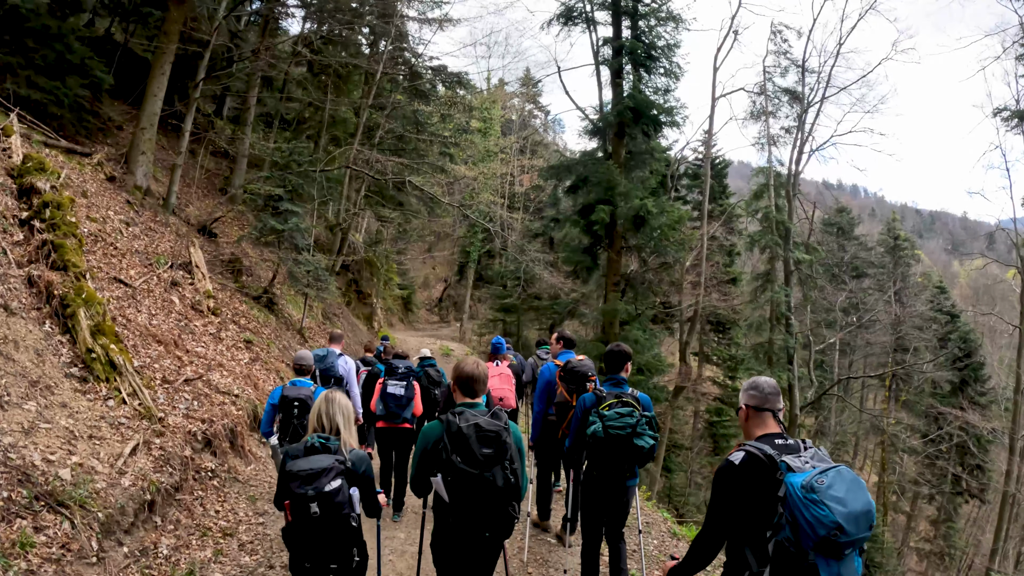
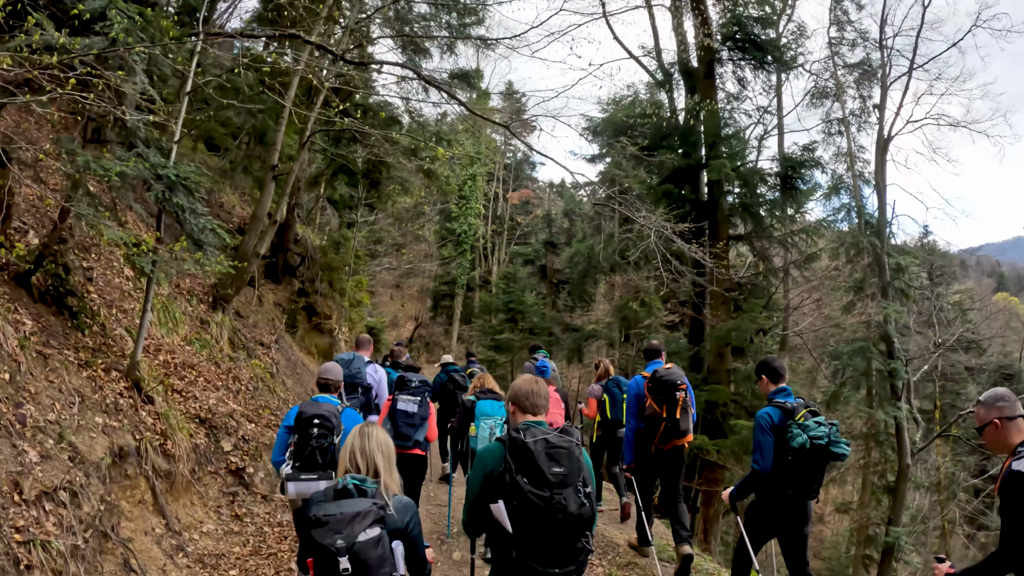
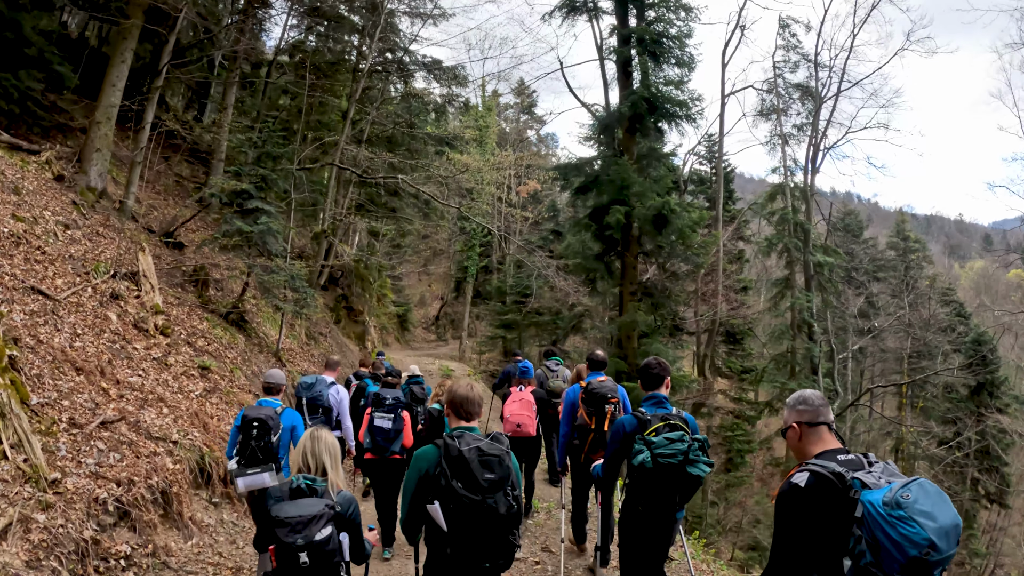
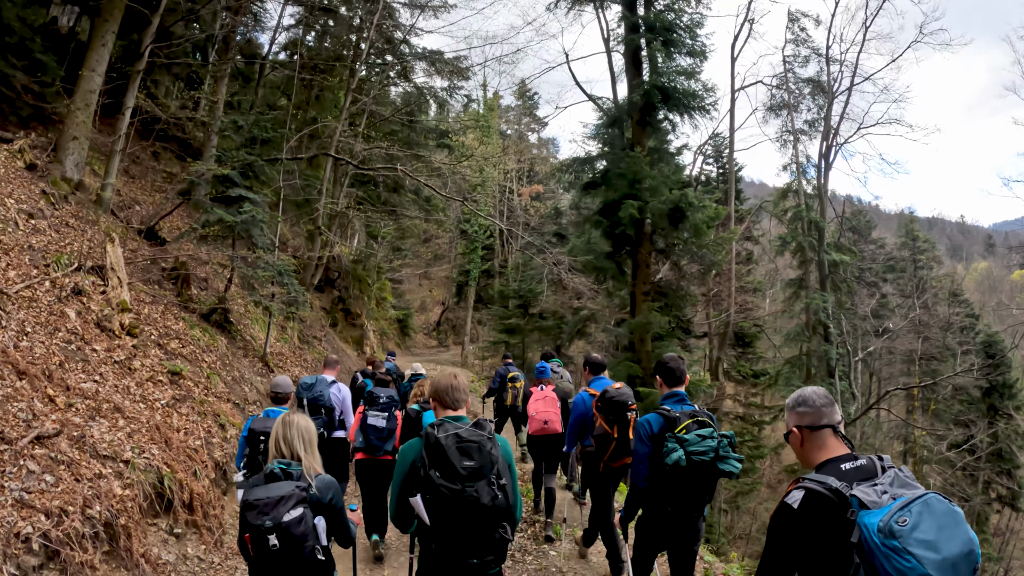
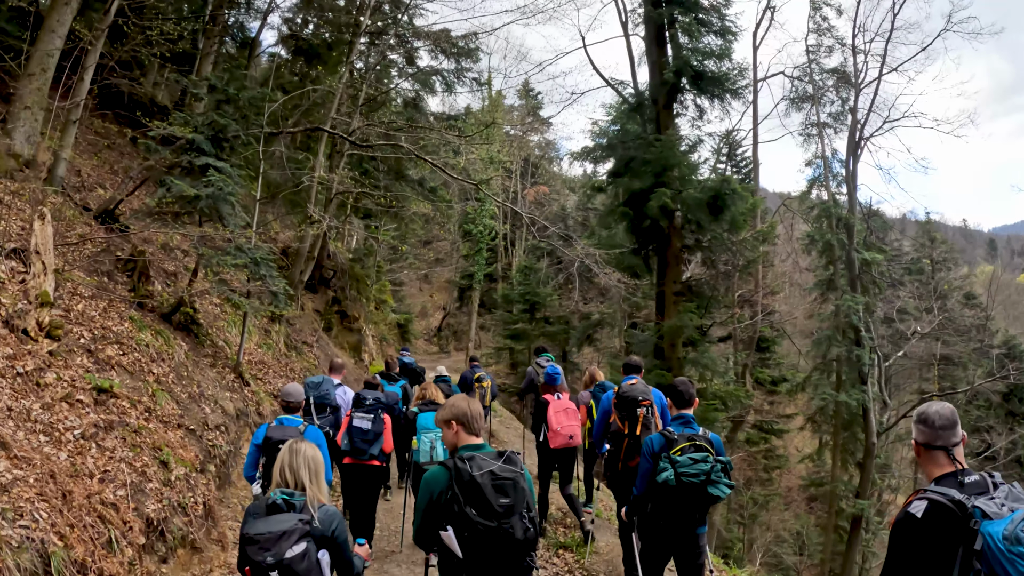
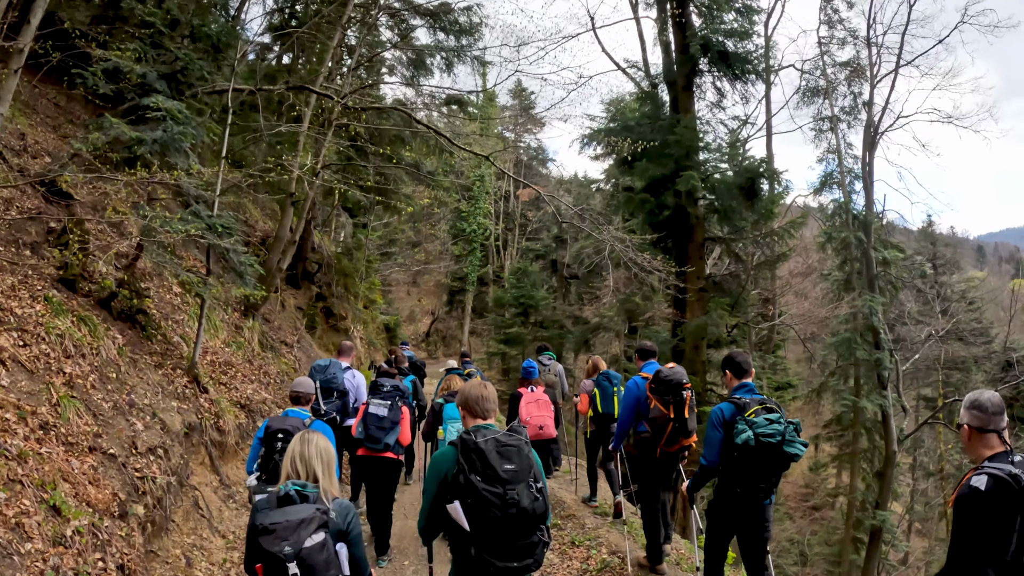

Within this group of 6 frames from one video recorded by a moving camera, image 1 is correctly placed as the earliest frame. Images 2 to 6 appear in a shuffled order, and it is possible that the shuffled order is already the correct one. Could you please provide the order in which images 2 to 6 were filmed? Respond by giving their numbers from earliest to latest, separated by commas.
3, 4, 5, 6, 2
